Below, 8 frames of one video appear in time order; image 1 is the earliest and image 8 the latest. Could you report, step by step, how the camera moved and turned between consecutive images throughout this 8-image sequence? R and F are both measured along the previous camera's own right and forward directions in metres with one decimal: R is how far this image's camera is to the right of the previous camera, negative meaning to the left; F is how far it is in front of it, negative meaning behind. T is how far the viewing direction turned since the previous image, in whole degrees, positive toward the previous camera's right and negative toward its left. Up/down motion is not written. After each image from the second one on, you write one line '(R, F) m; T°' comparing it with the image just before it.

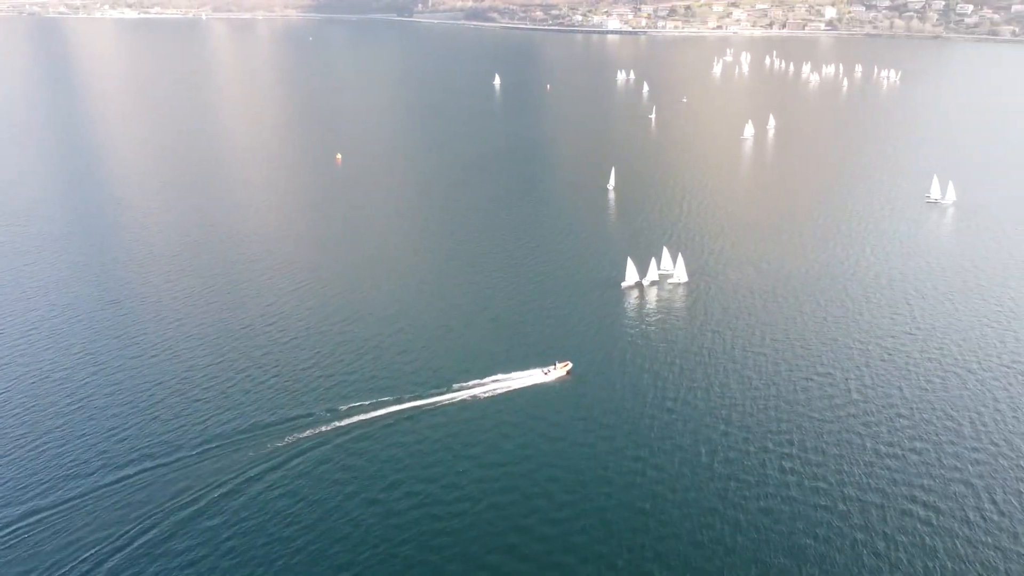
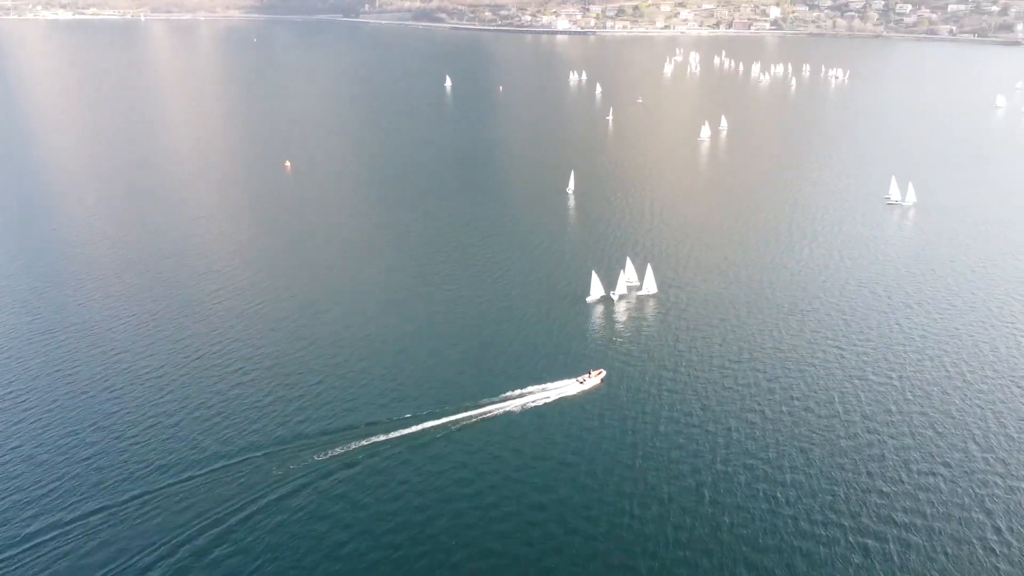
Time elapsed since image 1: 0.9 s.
(-0.6, +2.9) m; +3°
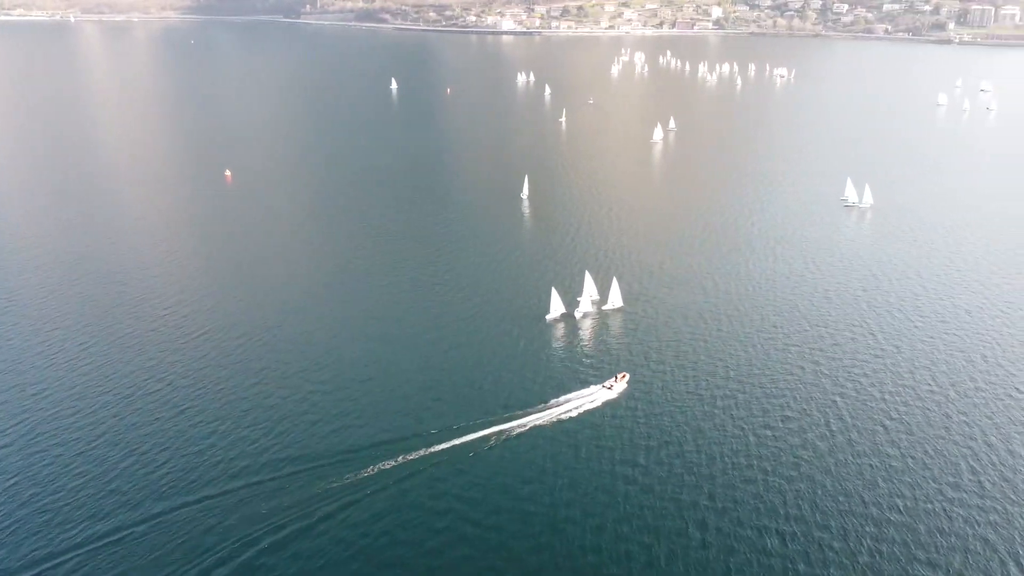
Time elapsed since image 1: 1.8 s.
(-0.6, +3.1) m; +4°
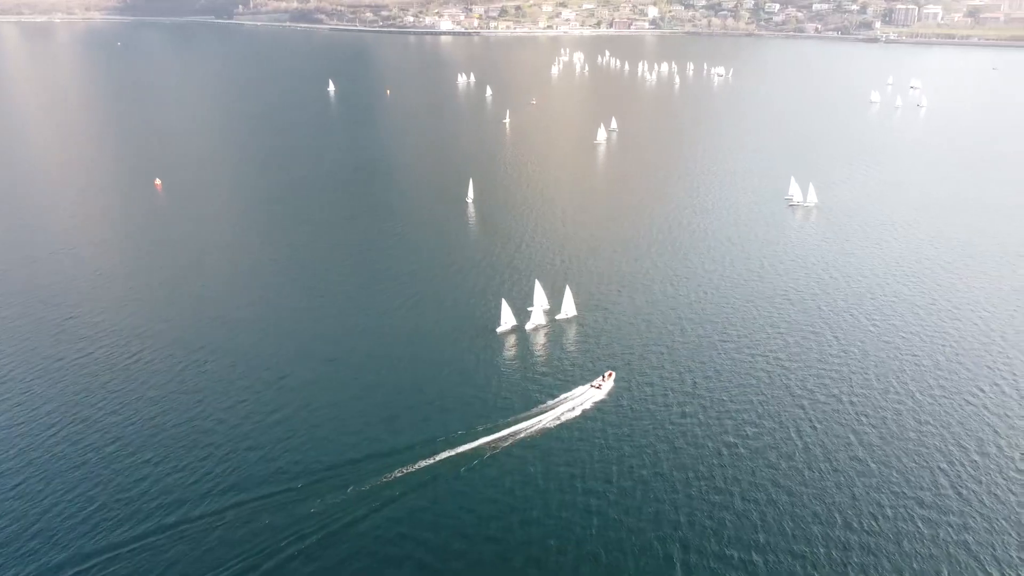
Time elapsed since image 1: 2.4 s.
(-0.4, +1.9) m; +4°
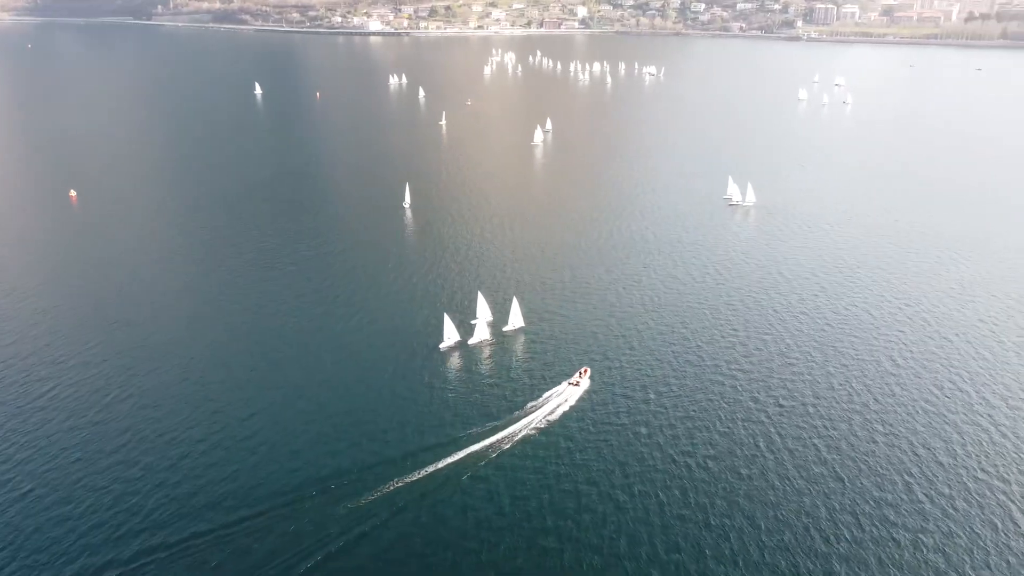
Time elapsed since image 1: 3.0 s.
(-0.5, +2.0) m; +4°
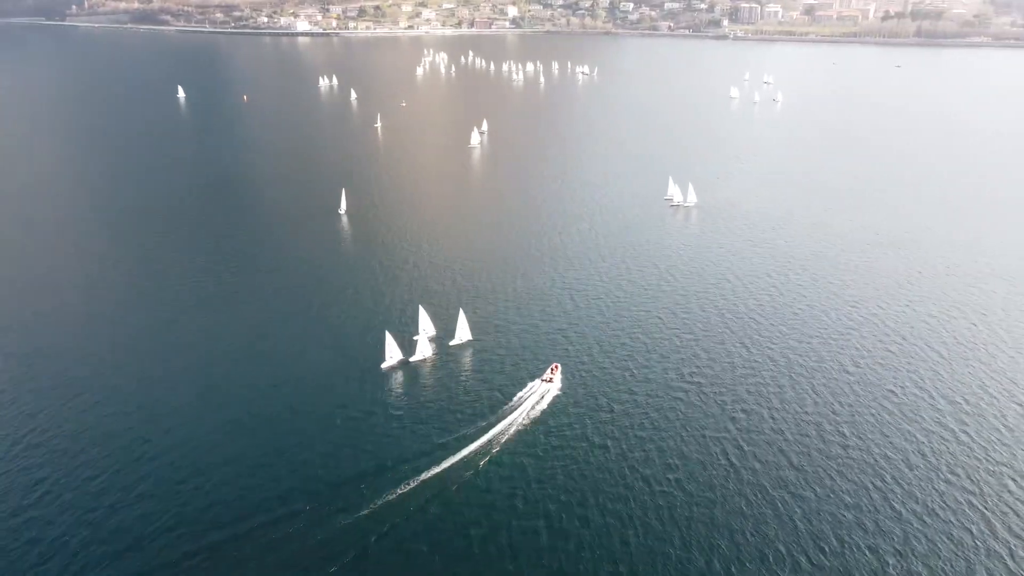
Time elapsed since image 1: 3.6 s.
(-0.5, +1.9) m; +4°
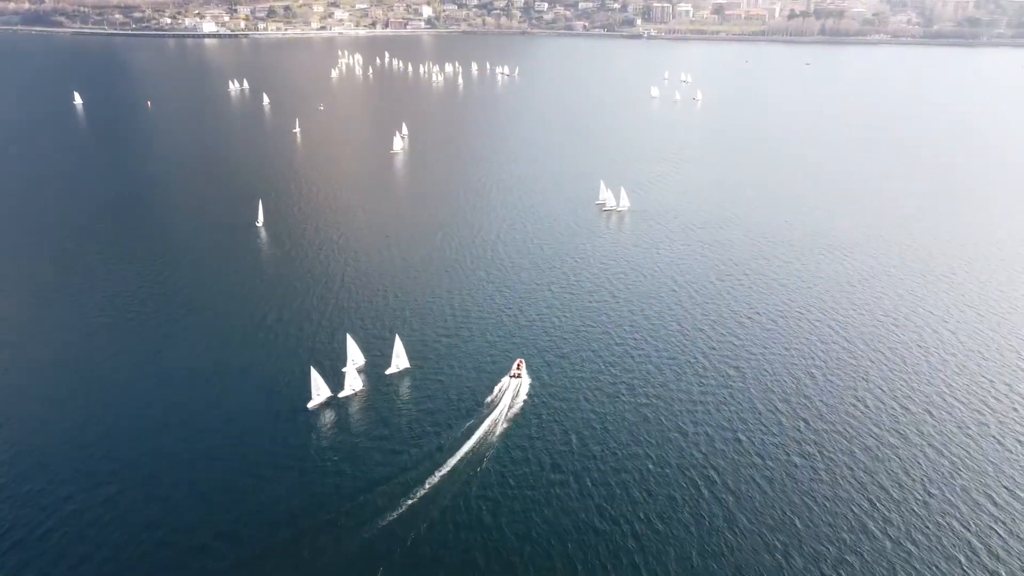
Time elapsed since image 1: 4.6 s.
(-0.9, +3.2) m; +5°
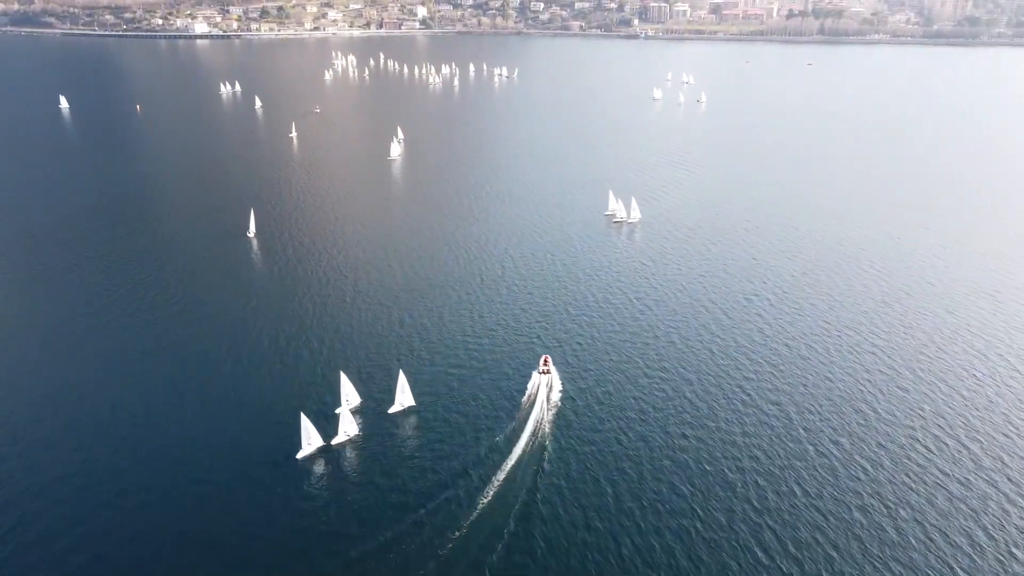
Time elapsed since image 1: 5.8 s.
(-1.0, +4.3) m; 0°
